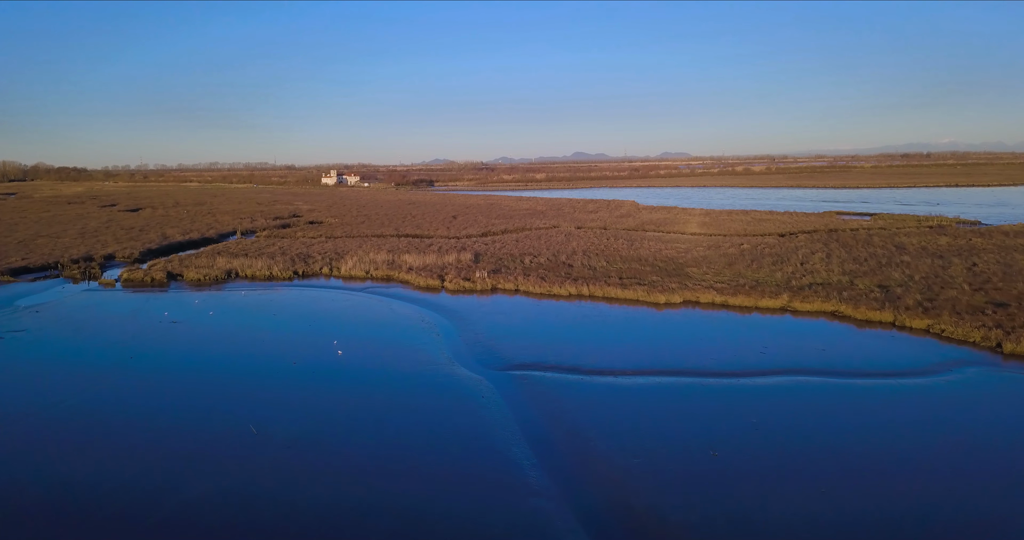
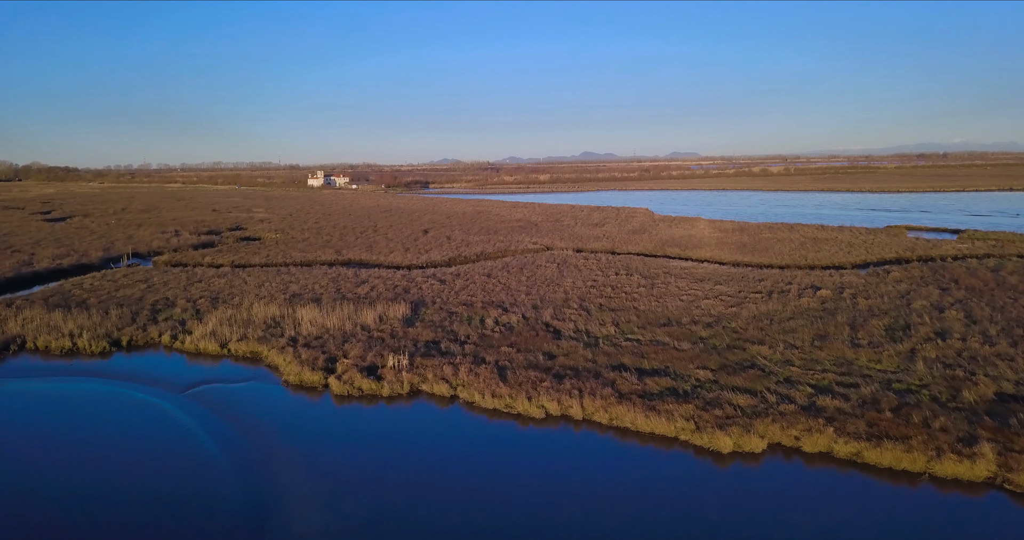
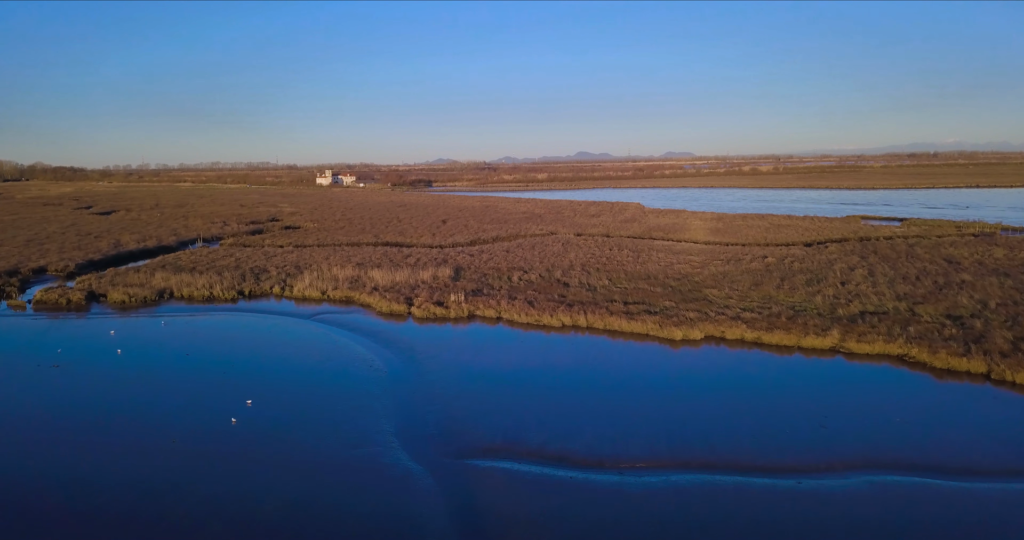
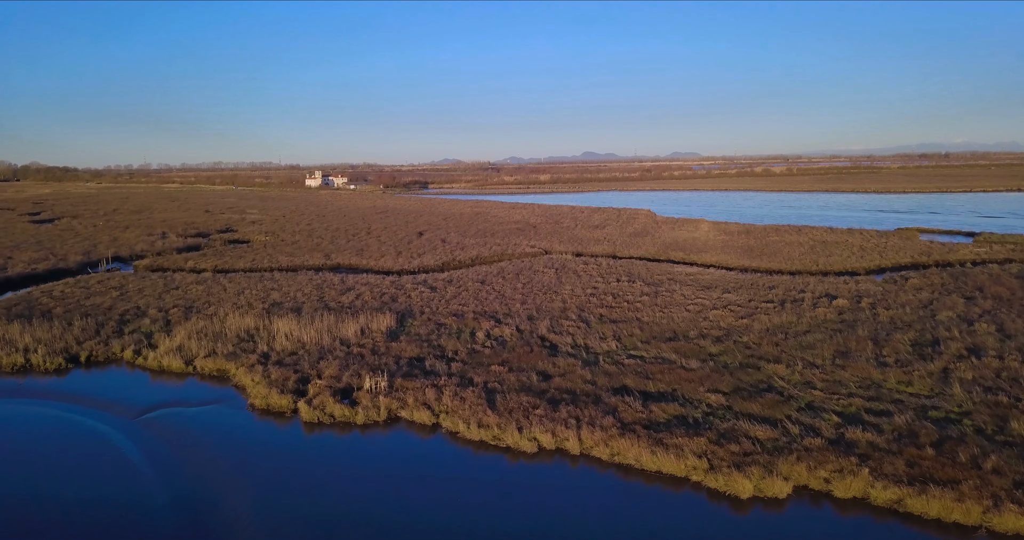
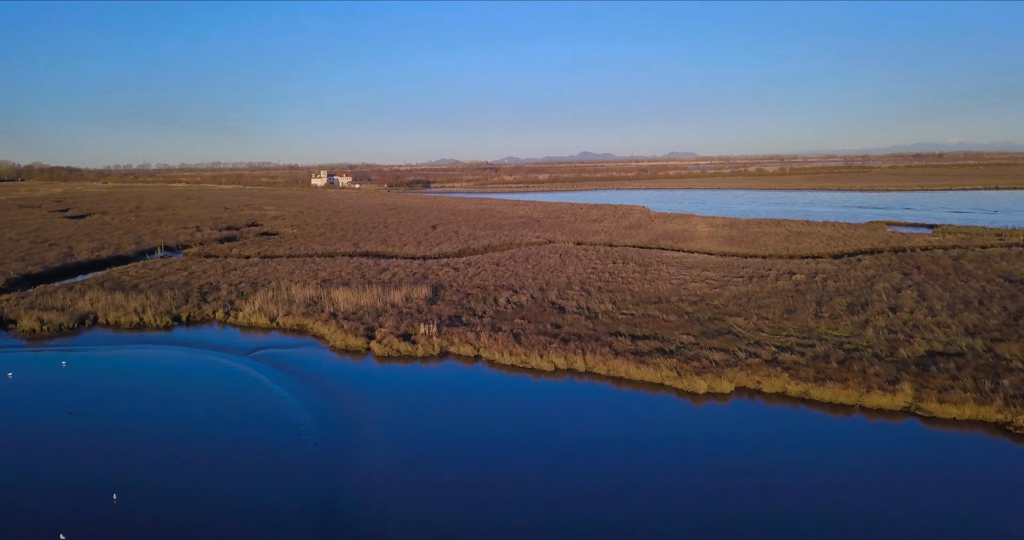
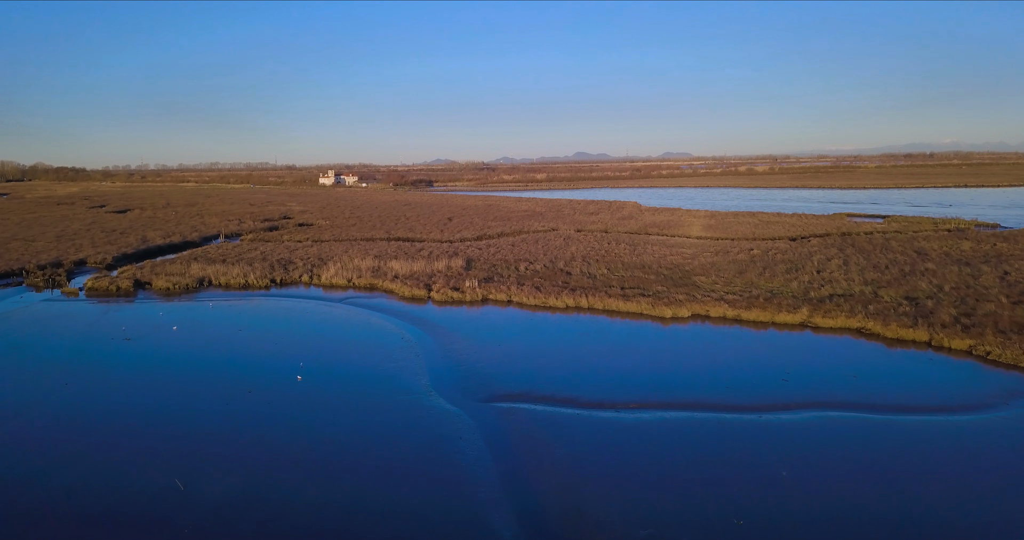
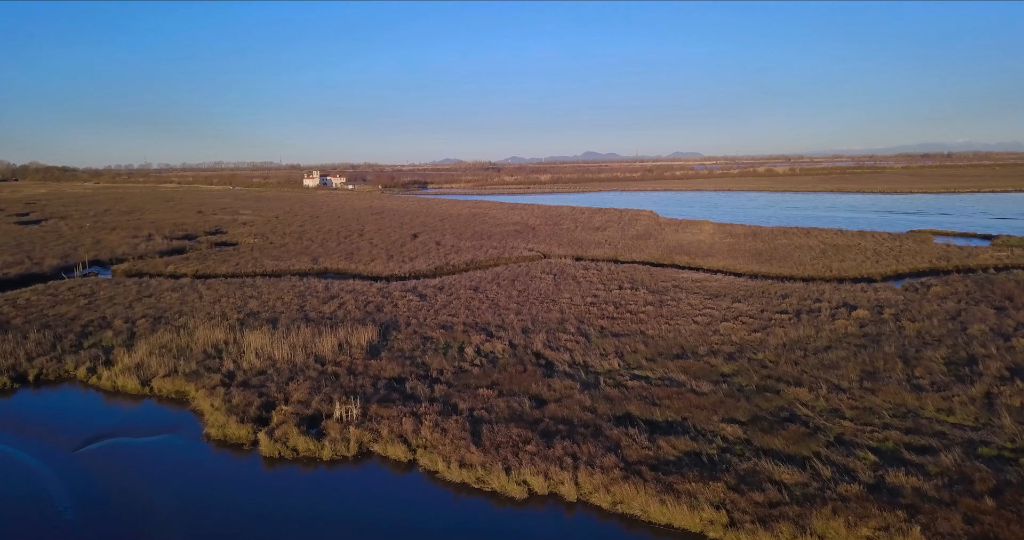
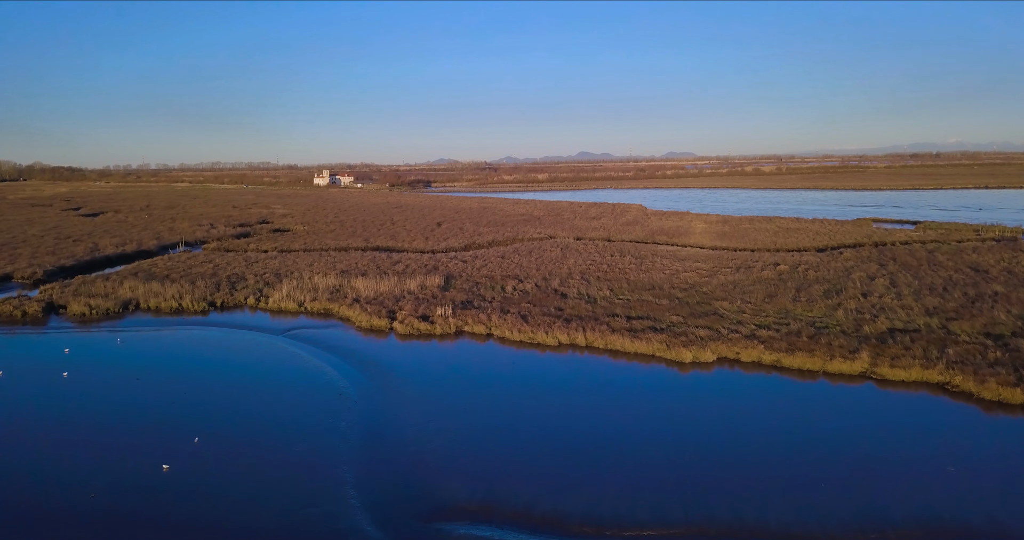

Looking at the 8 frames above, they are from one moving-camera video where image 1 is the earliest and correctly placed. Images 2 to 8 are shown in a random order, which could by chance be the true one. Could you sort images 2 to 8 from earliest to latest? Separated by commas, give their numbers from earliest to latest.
6, 3, 8, 5, 2, 4, 7
